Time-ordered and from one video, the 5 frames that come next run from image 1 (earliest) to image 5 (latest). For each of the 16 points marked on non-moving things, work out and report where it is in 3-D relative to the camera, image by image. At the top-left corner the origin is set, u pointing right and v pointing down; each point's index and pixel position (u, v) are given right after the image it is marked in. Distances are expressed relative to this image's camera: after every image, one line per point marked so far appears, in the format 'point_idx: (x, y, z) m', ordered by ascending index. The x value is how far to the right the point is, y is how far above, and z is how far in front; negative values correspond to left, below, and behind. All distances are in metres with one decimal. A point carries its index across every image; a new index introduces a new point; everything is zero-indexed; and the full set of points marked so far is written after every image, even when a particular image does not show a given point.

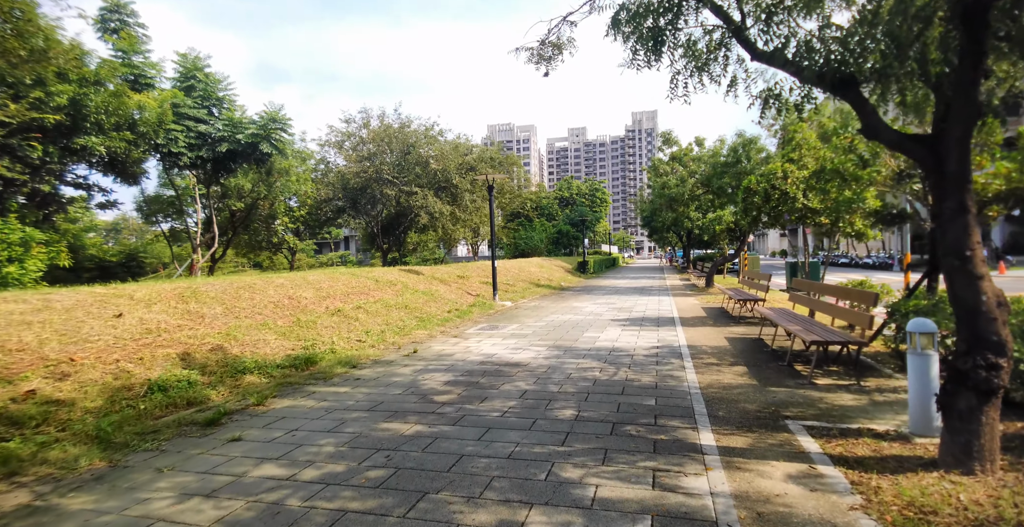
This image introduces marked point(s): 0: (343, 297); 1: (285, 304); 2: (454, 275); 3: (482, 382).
0: (-3.6, -0.7, +12.2) m
1: (-4.3, -0.8, +10.6) m
2: (-2.0, -0.4, +19.6) m
3: (-0.3, -1.3, +6.4) m
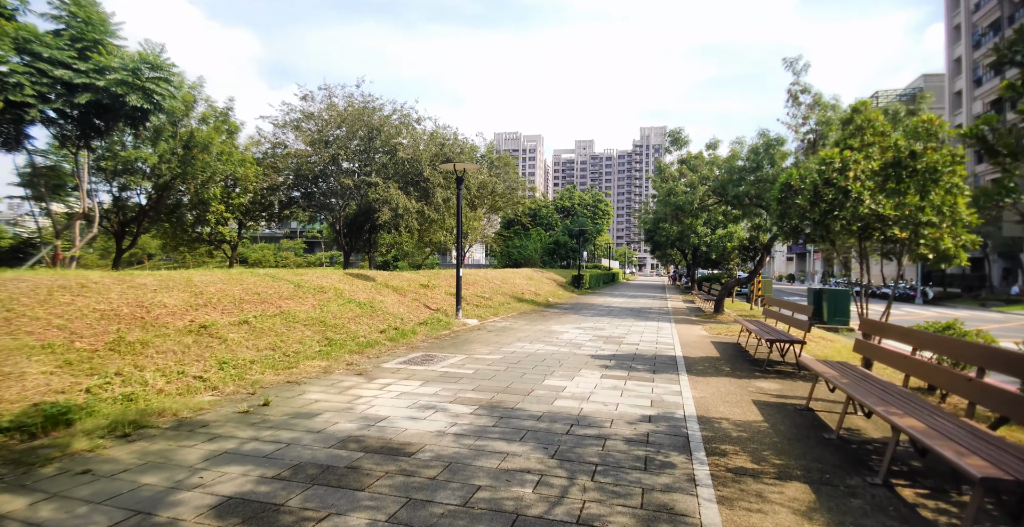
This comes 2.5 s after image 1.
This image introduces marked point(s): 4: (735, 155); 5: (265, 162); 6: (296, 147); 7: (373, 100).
0: (-4.5, -0.7, +9.0) m
1: (-5.1, -0.7, +7.4) m
2: (-2.8, -0.6, +16.4) m
3: (-1.3, -1.4, +3.2) m
4: (+7.0, +3.4, +17.6) m
5: (-8.2, +3.4, +18.8) m
6: (-7.2, +3.9, +18.7) m
7: (-4.8, +5.7, +19.6) m
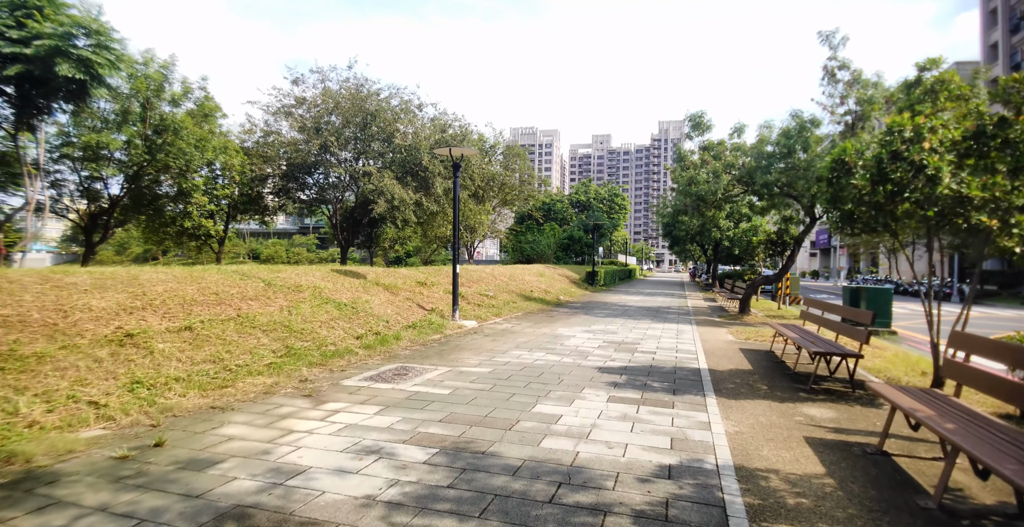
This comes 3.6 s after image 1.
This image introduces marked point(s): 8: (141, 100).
0: (-4.6, -0.6, +7.7) m
1: (-5.3, -0.6, +6.2) m
2: (-2.7, -0.4, +15.1) m
3: (-1.5, -1.4, +1.8) m
4: (+7.1, +3.5, +16.0) m
5: (-8.0, +3.5, +17.6) m
6: (-7.0, +4.0, +17.5) m
7: (-4.6, +5.8, +18.3) m
8: (-8.5, +3.8, +12.9) m
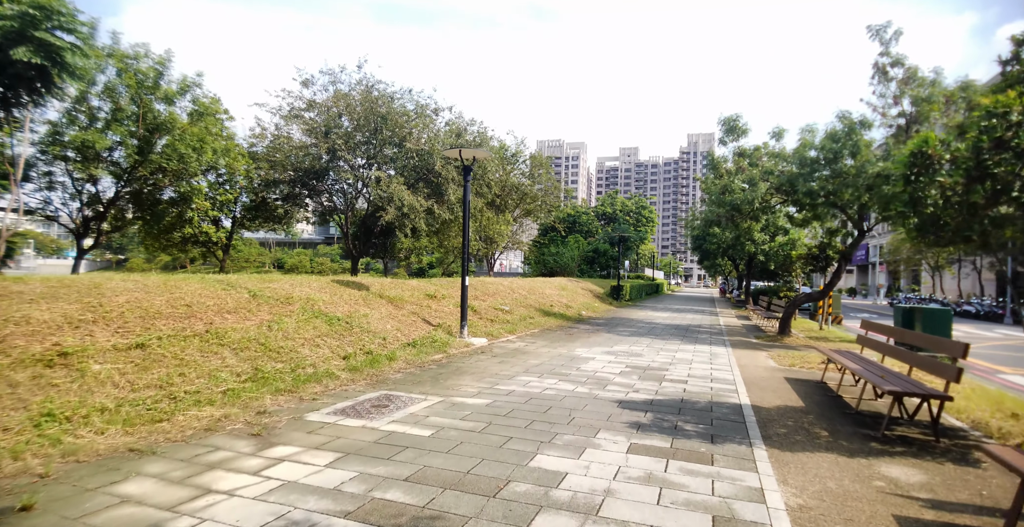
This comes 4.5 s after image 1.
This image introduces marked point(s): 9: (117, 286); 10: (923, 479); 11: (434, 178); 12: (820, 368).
0: (-4.5, -0.7, +6.8) m
1: (-5.3, -0.7, +5.3) m
2: (-2.3, -0.7, +14.0) m
3: (-1.8, -1.3, +0.7) m
4: (+7.6, +3.1, +14.6) m
5: (-7.5, +3.2, +16.9) m
6: (-6.4, +3.7, +16.7) m
7: (-4.0, +5.5, +17.5) m
8: (-8.2, +3.6, +12.3) m
9: (-5.4, -0.3, +7.7) m
10: (+3.2, -1.6, +4.4) m
11: (-2.3, +2.6, +17.3) m
12: (+5.0, -1.7, +9.2) m
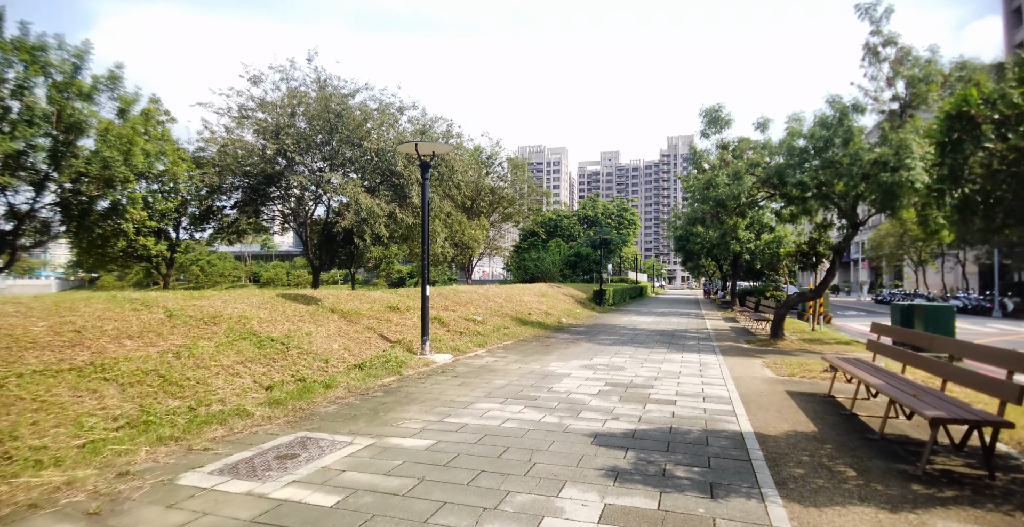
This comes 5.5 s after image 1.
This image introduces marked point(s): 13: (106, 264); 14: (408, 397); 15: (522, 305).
0: (-5.0, -0.9, +5.4) m
1: (-5.7, -0.8, +4.0) m
2: (-2.9, -0.9, +12.8) m
3: (-2.1, -1.4, -0.5) m
4: (+6.8, +3.1, +13.6) m
5: (-8.3, +2.9, +15.5) m
6: (-7.3, +3.4, +15.4) m
7: (-5.0, +5.2, +16.2) m
8: (-8.9, +3.2, +10.9) m
9: (-5.9, -0.5, +6.4) m
10: (+2.8, -1.6, +3.3) m
11: (-3.1, +2.4, +16.0) m
12: (+4.5, -1.6, +8.1) m
13: (-11.1, 0.0, +15.3) m
14: (-1.3, -1.6, +6.9) m
15: (+0.4, -1.4, +19.9) m
